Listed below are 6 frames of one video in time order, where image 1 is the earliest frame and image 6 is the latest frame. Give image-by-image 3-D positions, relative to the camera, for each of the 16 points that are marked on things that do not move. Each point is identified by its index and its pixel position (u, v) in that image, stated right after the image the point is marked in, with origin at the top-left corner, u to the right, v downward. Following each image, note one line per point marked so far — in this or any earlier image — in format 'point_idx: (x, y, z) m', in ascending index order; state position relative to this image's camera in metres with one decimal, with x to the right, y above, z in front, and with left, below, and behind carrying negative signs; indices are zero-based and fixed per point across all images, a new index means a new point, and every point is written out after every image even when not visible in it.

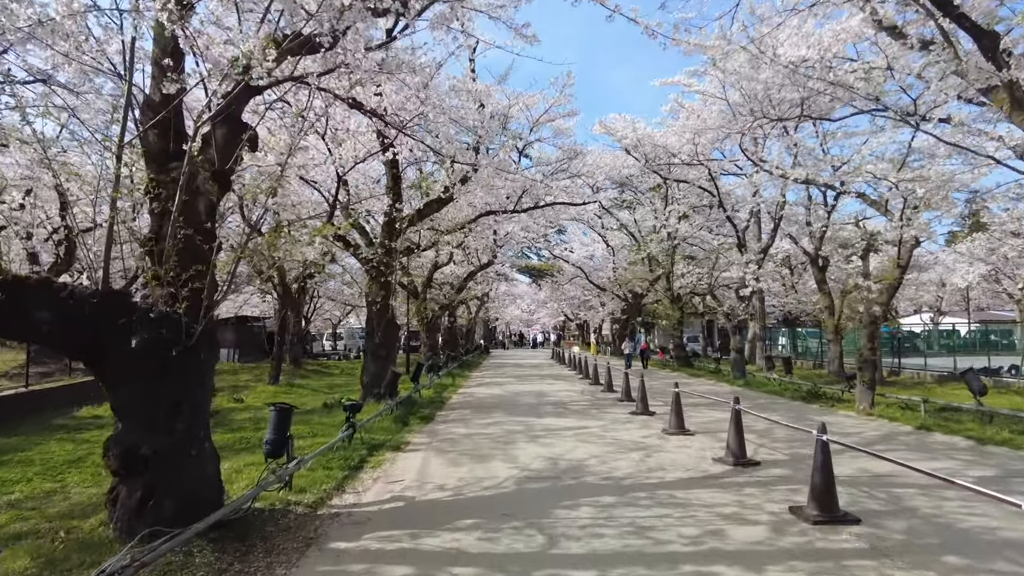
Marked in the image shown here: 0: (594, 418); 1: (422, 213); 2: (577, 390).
0: (+1.5, -2.4, +12.4) m
1: (-1.9, +1.6, +14.3) m
2: (+1.8, -2.8, +18.4) m
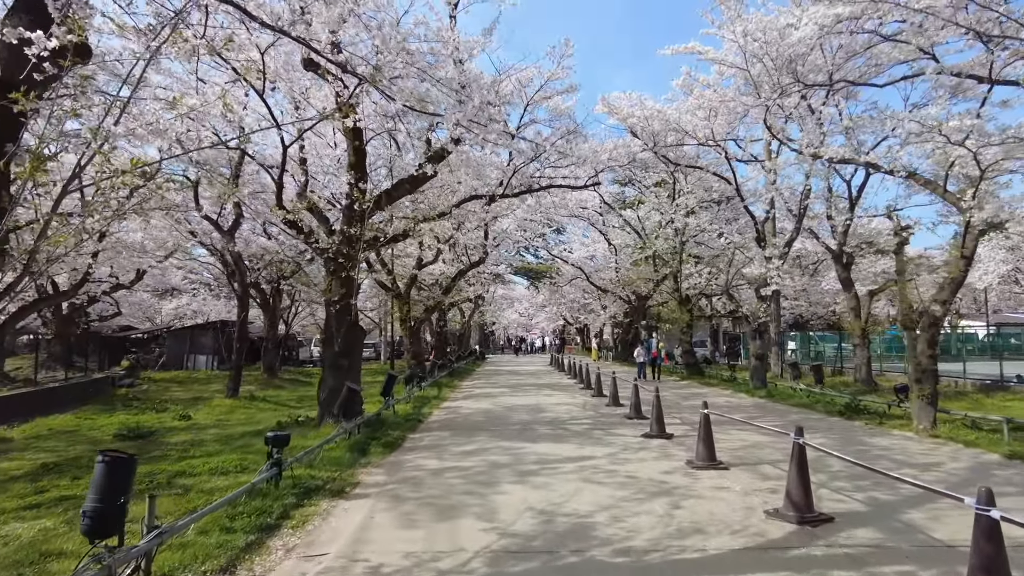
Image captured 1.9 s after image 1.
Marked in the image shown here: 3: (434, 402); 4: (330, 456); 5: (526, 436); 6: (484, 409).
0: (+1.3, -2.3, +10.0) m
1: (-2.2, +1.7, +11.9) m
2: (+1.6, -2.8, +16.0) m
3: (-1.9, -2.8, +16.5) m
4: (-2.5, -2.3, +9.1) m
5: (+0.2, -2.4, +11.1) m
6: (-0.6, -2.7, +15.2) m
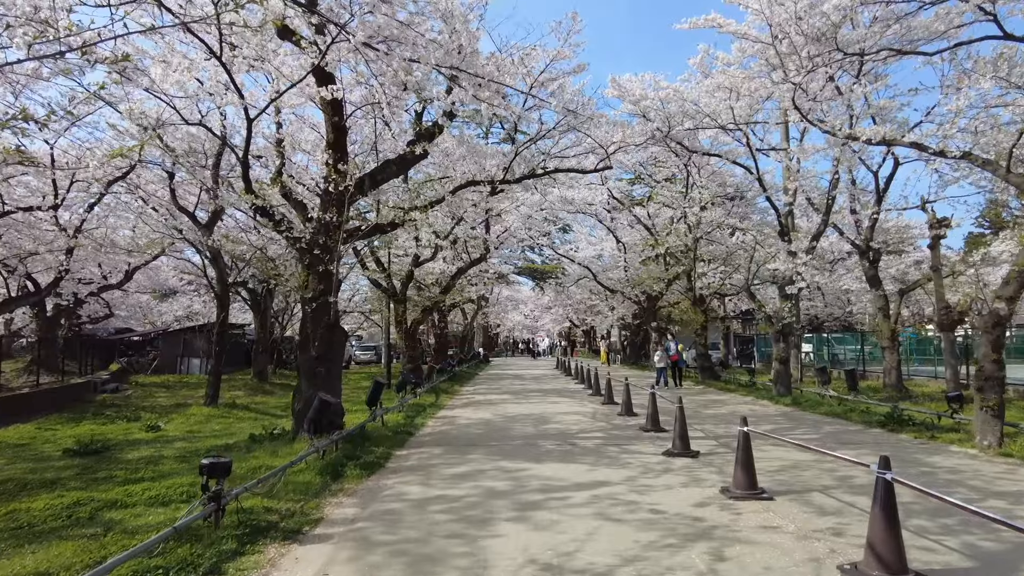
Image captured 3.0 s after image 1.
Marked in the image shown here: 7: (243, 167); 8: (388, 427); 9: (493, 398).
0: (+1.3, -2.3, +8.6) m
1: (-2.2, +1.7, +10.5) m
2: (+1.7, -2.7, +14.6) m
3: (-1.8, -2.7, +15.0) m
4: (-2.5, -2.2, +7.7) m
5: (+0.3, -2.4, +9.6) m
6: (-0.6, -2.7, +13.7) m
7: (-4.1, +1.8, +10.2) m
8: (-2.2, -2.5, +12.1) m
9: (-0.5, -3.1, +18.6) m
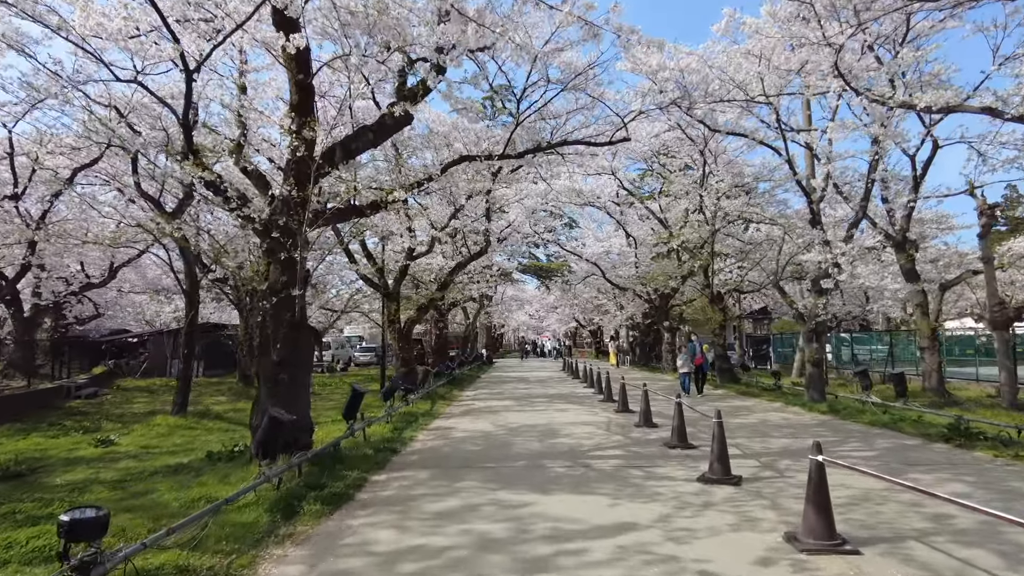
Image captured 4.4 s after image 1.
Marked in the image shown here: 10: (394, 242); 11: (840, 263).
0: (+1.3, -2.1, +6.8) m
1: (-2.2, +1.9, +8.8) m
2: (+1.7, -2.6, +12.8) m
3: (-1.8, -2.6, +13.3) m
4: (-2.5, -2.1, +6.0) m
5: (+0.3, -2.2, +7.9) m
6: (-0.5, -2.6, +12.0) m
7: (-4.1, +2.0, +8.5) m
8: (-2.2, -2.4, +10.4) m
9: (-0.4, -2.9, +16.9) m
10: (-3.3, +1.3, +19.2) m
11: (+8.1, +0.6, +16.8) m
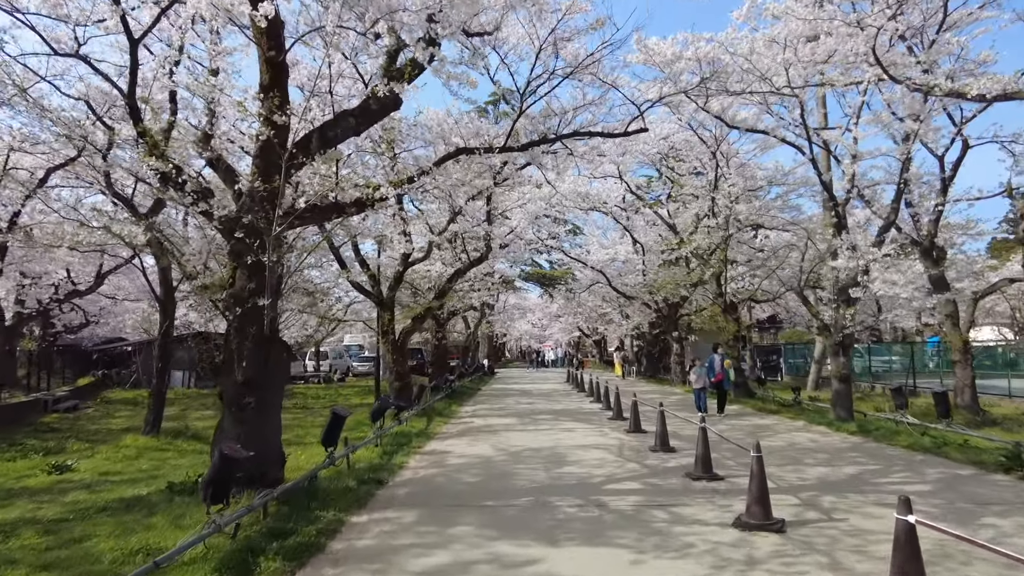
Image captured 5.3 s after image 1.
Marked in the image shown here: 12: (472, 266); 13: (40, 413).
0: (+1.3, -2.2, +5.6) m
1: (-2.1, +1.8, +7.6) m
2: (+1.7, -2.7, +11.6) m
3: (-1.8, -2.8, +12.1) m
4: (-2.5, -2.2, +4.8) m
5: (+0.3, -2.3, +6.7) m
6: (-0.5, -2.7, +10.8) m
7: (-4.1, +1.9, +7.3) m
8: (-2.2, -2.5, +9.2) m
9: (-0.4, -3.1, +15.7) m
10: (-3.3, +1.1, +18.0) m
11: (+8.2, +0.4, +15.6) m
12: (-1.1, +0.6, +18.9) m
13: (-14.0, -3.7, +20.0) m
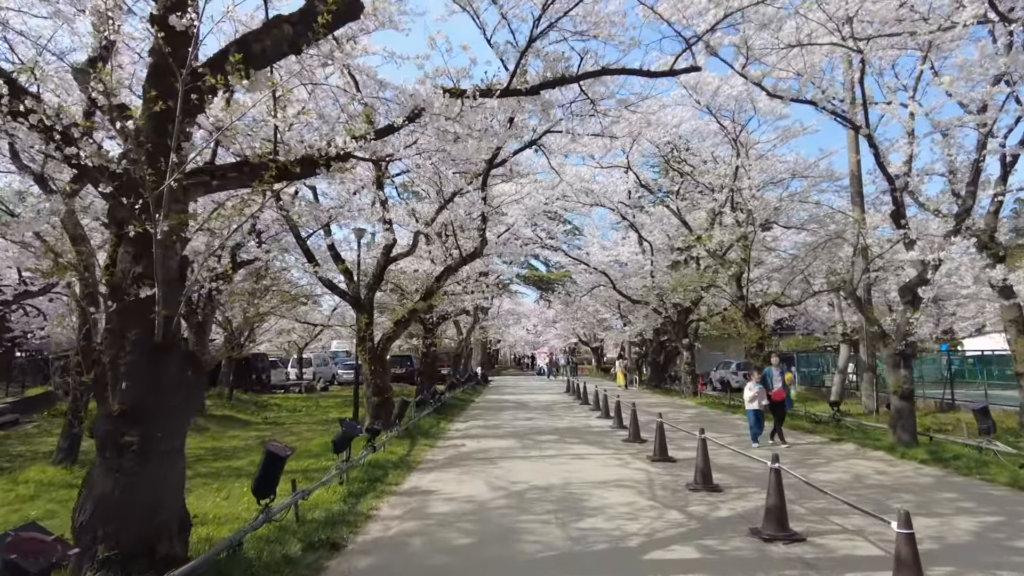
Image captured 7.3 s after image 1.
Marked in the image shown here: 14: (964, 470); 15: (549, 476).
0: (+1.4, -2.1, +3.1) m
1: (-2.0, +1.9, +5.2) m
2: (+1.8, -2.7, +9.1) m
3: (-1.7, -2.7, +9.6) m
4: (-2.4, -2.0, +2.3) m
5: (+0.4, -2.2, +4.2) m
6: (-0.5, -2.6, +8.3) m
7: (-4.0, +2.0, +4.8) m
8: (-2.1, -2.4, +6.7) m
9: (-0.4, -3.1, +13.2) m
10: (-3.3, +1.1, +15.6) m
11: (+8.2, +0.4, +13.2) m
12: (-1.1, +0.6, +16.5) m
13: (-14.1, -3.7, +17.4) m
14: (+7.0, -2.8, +10.4) m
15: (+0.5, -2.8, +10.0) m
